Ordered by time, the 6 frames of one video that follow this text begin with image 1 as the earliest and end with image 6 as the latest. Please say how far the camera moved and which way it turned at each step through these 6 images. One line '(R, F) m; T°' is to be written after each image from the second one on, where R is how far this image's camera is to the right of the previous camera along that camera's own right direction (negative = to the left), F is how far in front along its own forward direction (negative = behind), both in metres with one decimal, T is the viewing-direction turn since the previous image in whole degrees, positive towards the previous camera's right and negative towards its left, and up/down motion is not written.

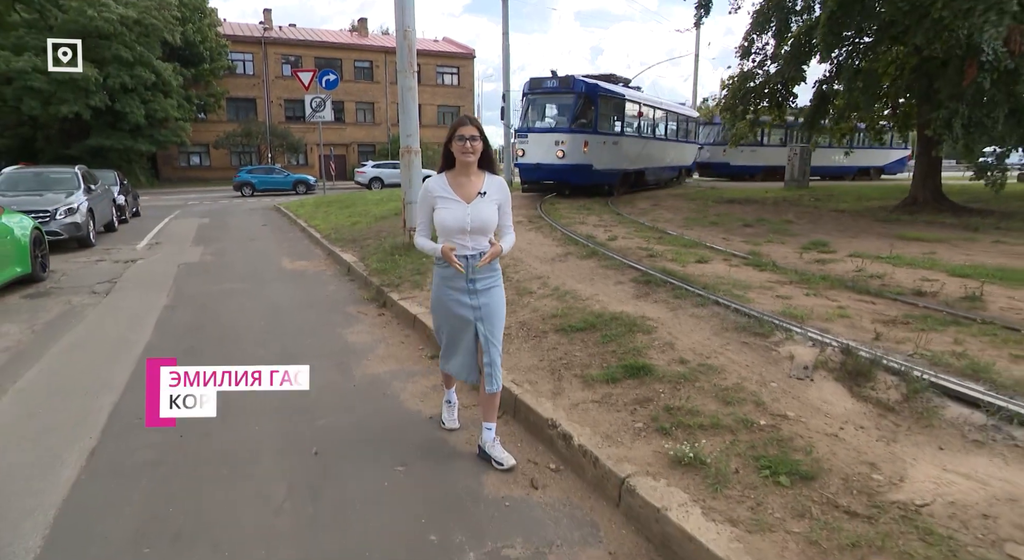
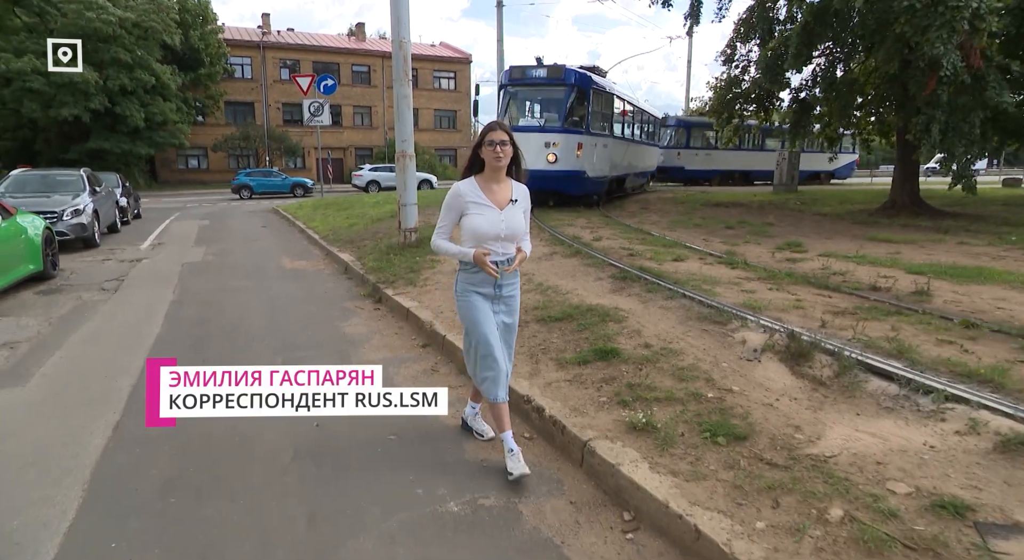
(+0.1, -0.4) m; 0°
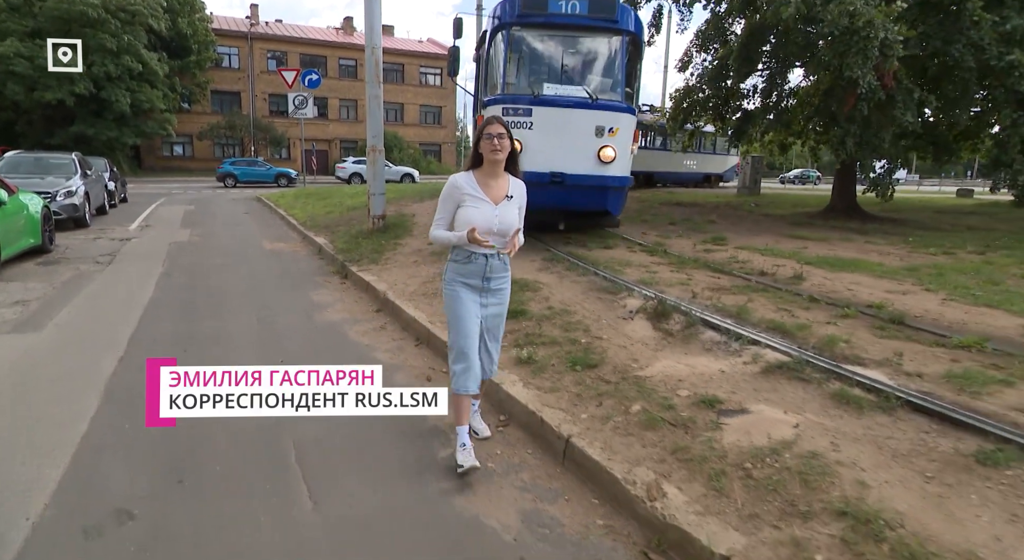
(+0.5, -1.1) m; +1°
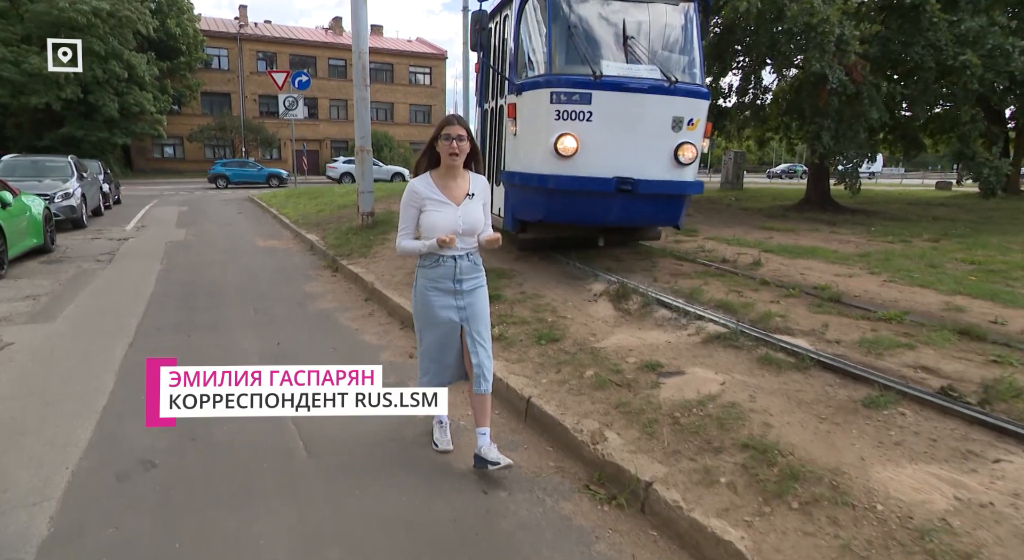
(+0.2, -0.5) m; +1°
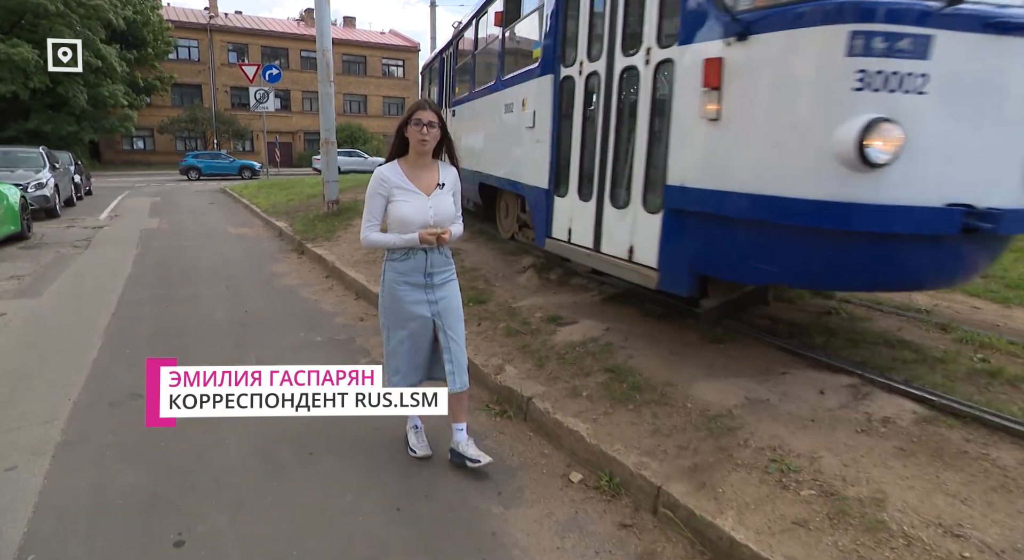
(+0.4, -0.9) m; +2°
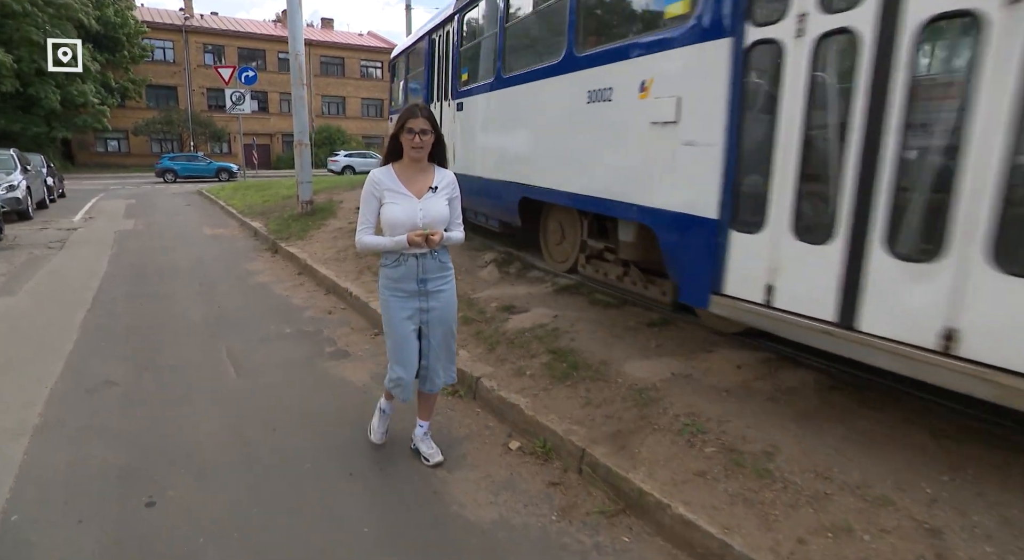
(+0.2, -0.3) m; +2°
